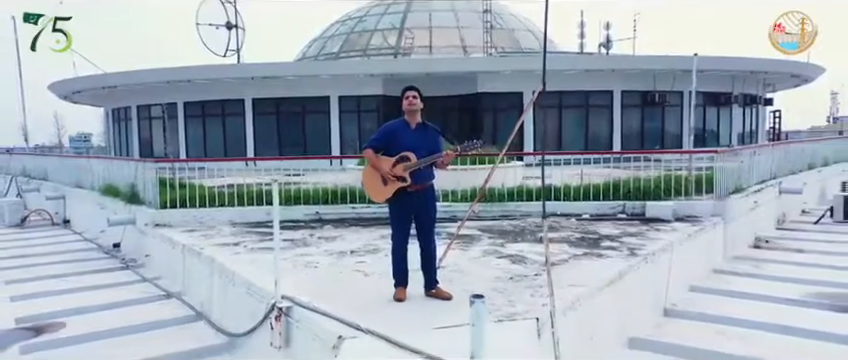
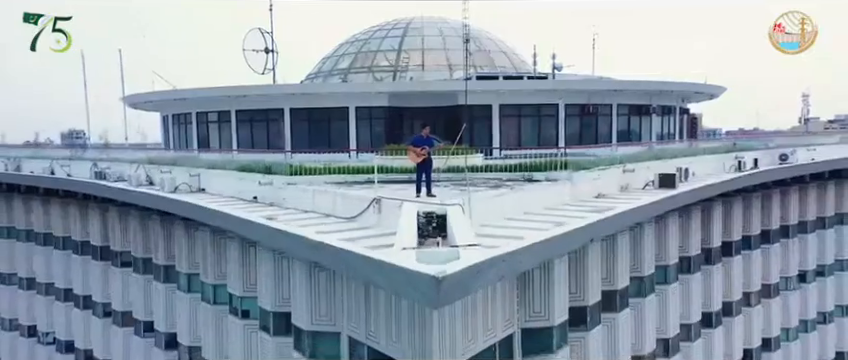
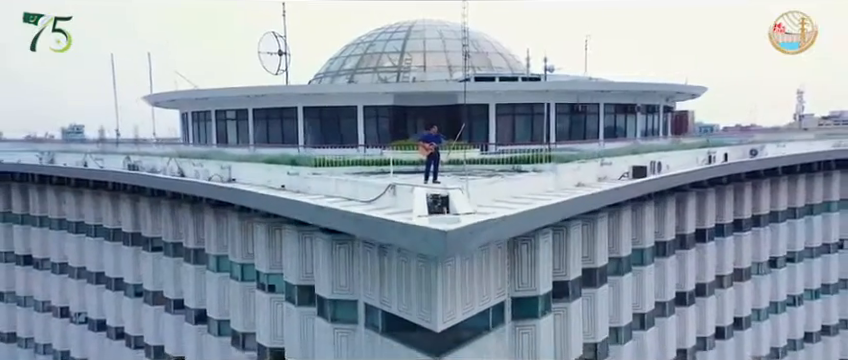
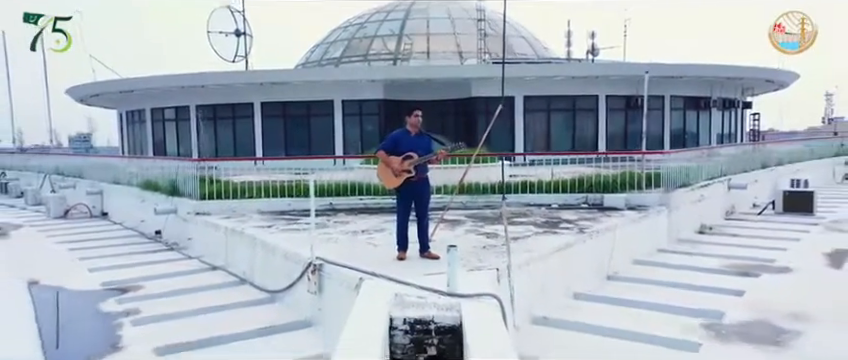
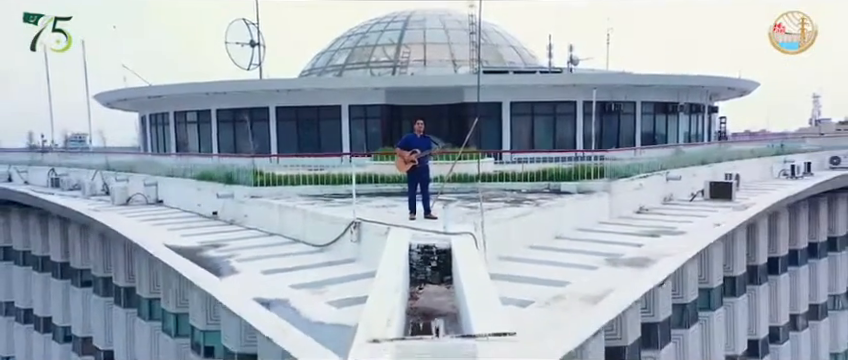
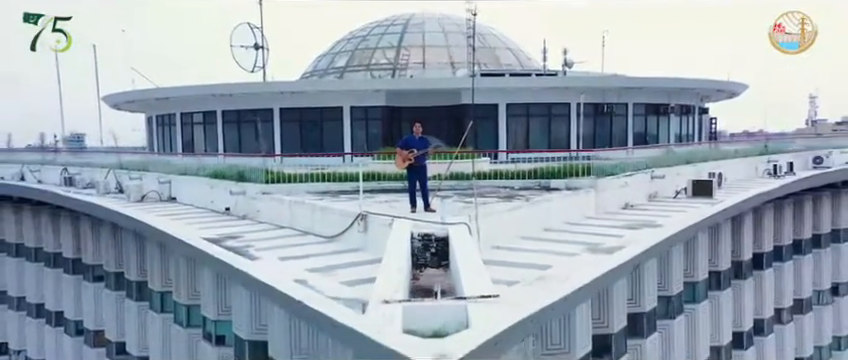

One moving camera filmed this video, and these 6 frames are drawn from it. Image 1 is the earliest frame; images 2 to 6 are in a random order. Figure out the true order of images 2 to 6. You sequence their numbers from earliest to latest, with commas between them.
4, 5, 6, 2, 3
